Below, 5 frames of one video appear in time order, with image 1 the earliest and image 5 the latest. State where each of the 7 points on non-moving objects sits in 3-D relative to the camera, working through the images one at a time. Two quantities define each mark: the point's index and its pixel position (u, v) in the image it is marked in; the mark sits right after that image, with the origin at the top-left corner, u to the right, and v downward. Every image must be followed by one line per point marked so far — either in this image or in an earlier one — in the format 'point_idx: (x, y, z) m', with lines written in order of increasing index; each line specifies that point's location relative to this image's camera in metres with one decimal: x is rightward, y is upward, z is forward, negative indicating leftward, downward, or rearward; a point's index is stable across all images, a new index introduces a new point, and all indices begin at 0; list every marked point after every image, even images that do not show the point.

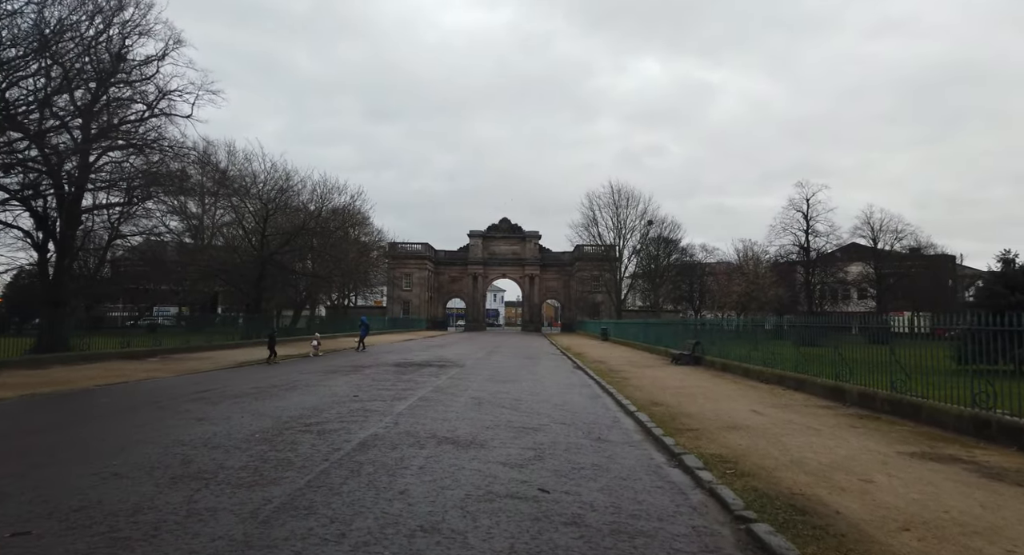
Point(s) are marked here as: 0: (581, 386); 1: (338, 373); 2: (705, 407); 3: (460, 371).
0: (+1.9, -3.0, +15.9) m
1: (-5.1, -2.8, +16.9) m
2: (+4.0, -2.7, +11.9) m
3: (-1.7, -3.0, +18.4) m
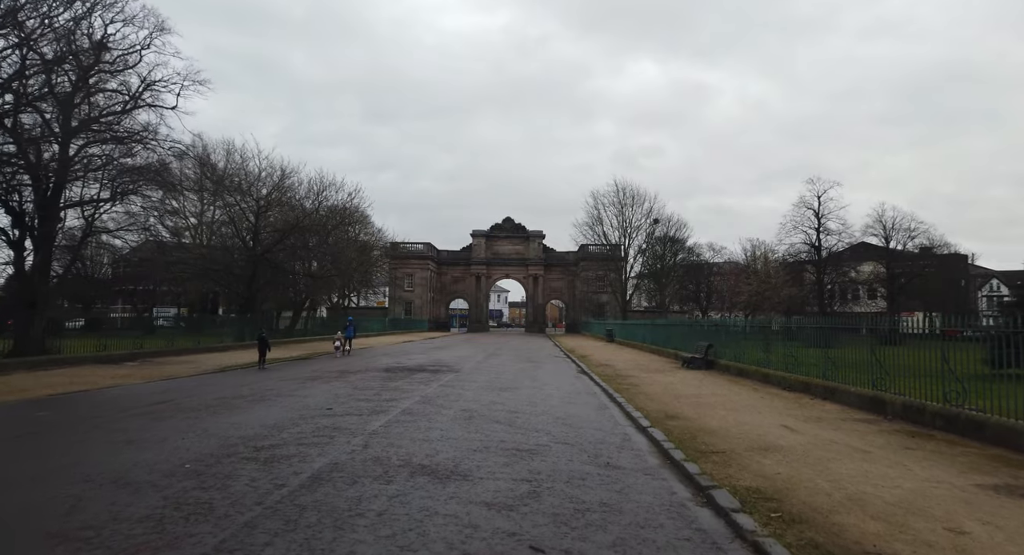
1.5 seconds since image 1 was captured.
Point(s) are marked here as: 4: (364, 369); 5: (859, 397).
0: (+1.8, -2.9, +14.5) m
1: (-5.1, -2.8, +15.5) m
2: (+3.9, -2.6, +10.5) m
3: (-1.7, -2.9, +16.9) m
4: (-4.8, -3.0, +18.9) m
5: (+7.3, -2.5, +12.2) m
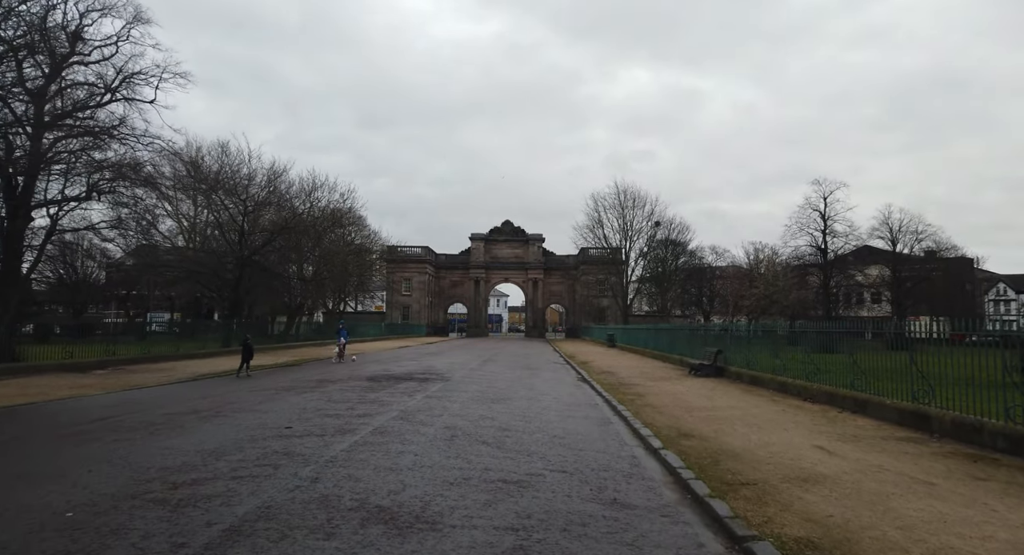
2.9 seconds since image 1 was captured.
0: (+1.7, -2.9, +13.0) m
1: (-5.3, -2.8, +14.0) m
2: (+3.7, -2.6, +9.0) m
3: (-1.9, -2.9, +15.5) m
4: (-5.0, -3.0, +17.4) m
5: (+7.1, -2.5, +10.7) m
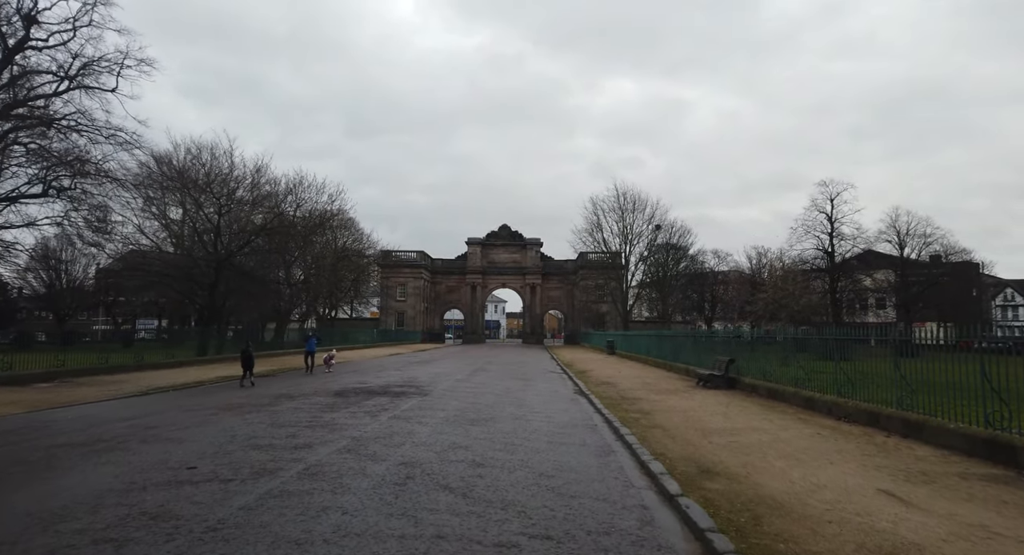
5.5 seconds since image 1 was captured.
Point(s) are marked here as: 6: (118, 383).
0: (+1.3, -2.9, +11.0) m
1: (-5.6, -2.7, +12.0) m
2: (+3.4, -2.5, +7.0) m
3: (-2.2, -2.9, +13.4) m
4: (-5.3, -3.0, +15.3) m
5: (+6.8, -2.4, +8.7) m
6: (-13.5, -3.6, +19.8) m
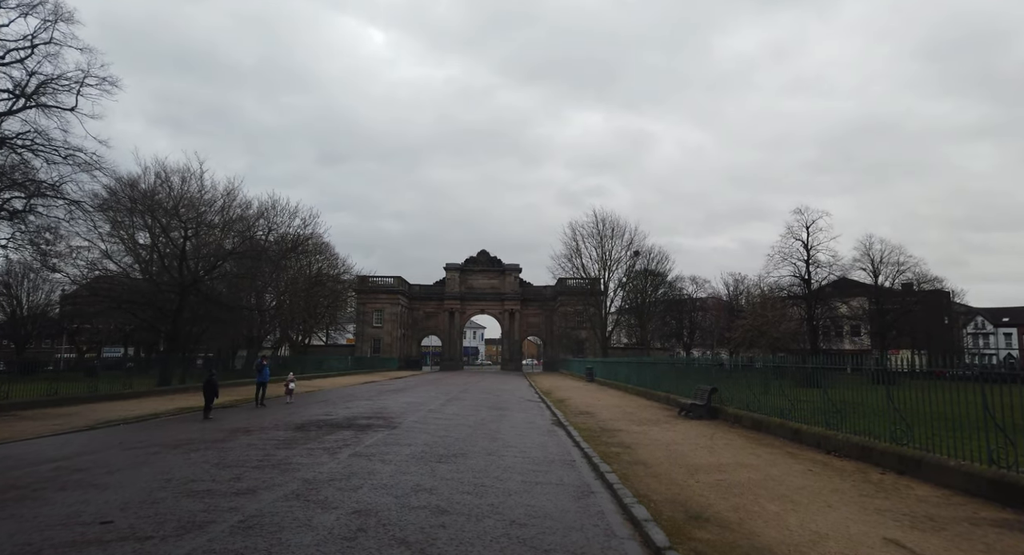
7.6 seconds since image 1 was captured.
0: (+0.8, -3.3, +10.2) m
1: (-6.1, -3.2, +10.9) m
2: (+3.1, -2.8, +6.3) m
3: (-2.8, -3.5, +12.5) m
4: (-6.0, -3.6, +14.3) m
5: (+6.4, -2.8, +8.1) m
6: (-14.3, -4.4, +18.5) m
